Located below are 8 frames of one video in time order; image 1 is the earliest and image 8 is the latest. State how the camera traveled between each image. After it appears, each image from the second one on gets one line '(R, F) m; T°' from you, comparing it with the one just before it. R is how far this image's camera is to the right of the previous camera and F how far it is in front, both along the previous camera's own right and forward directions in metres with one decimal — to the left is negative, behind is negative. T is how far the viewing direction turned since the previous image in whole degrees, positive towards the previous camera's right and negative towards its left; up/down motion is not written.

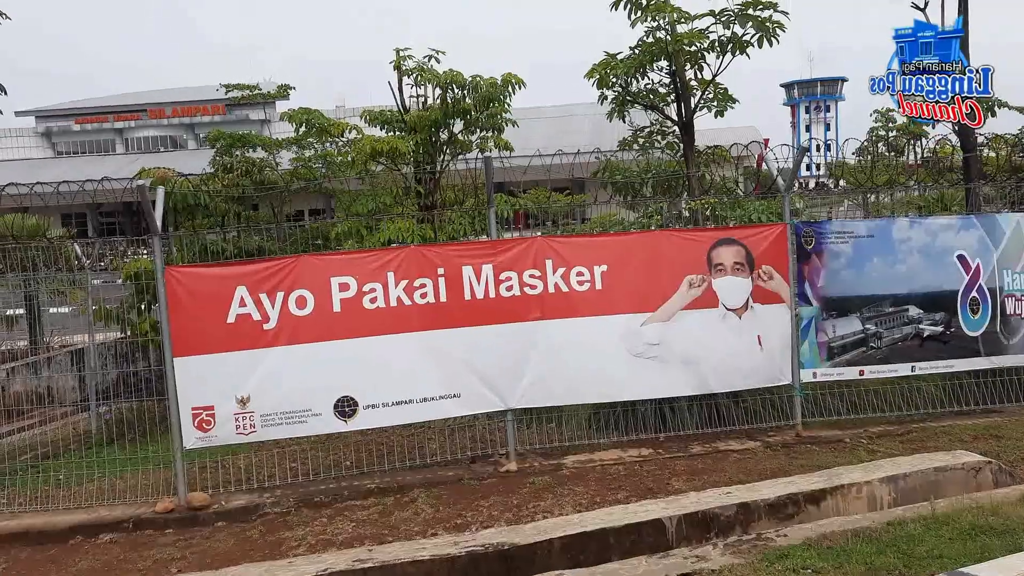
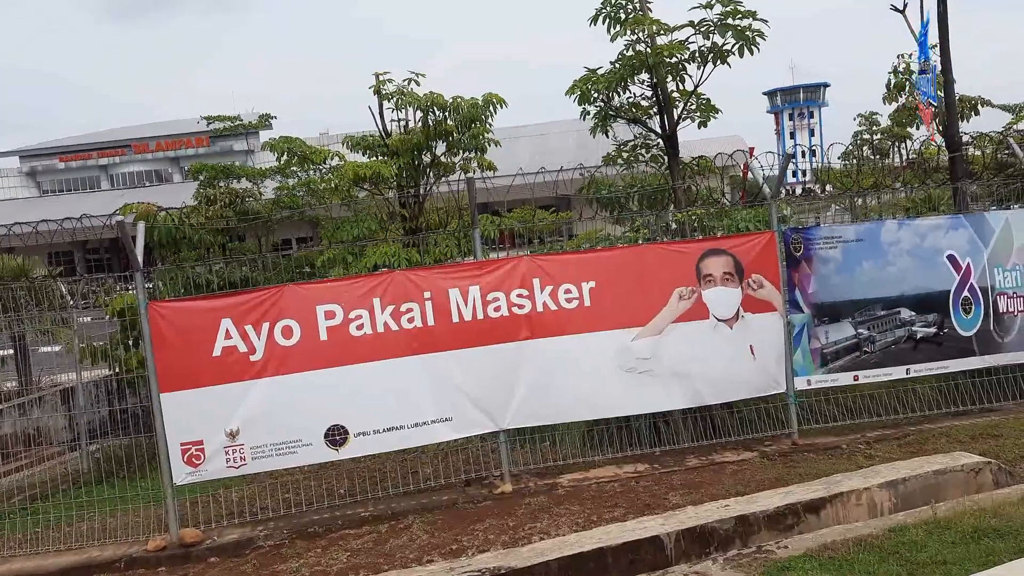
(0.0, +0.1) m; +1°
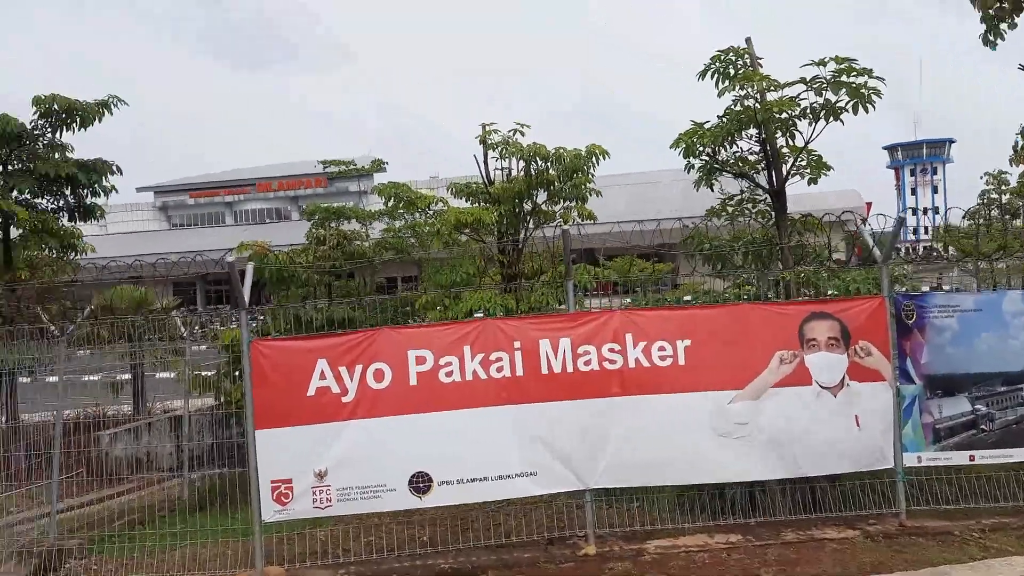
(+0.1, +0.1) m; -7°
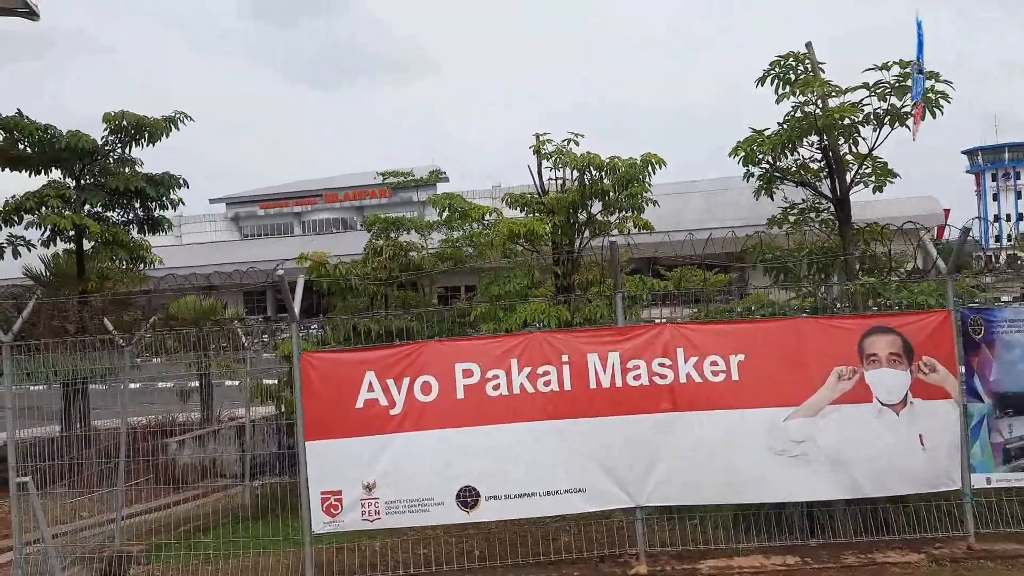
(+0.1, +0.1) m; -4°
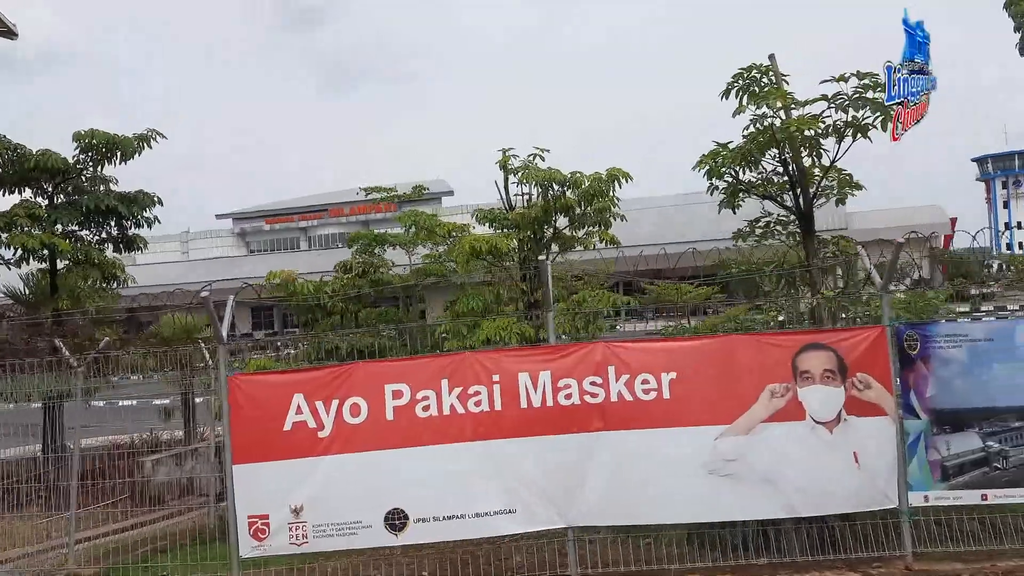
(+0.5, 0.0) m; -1°
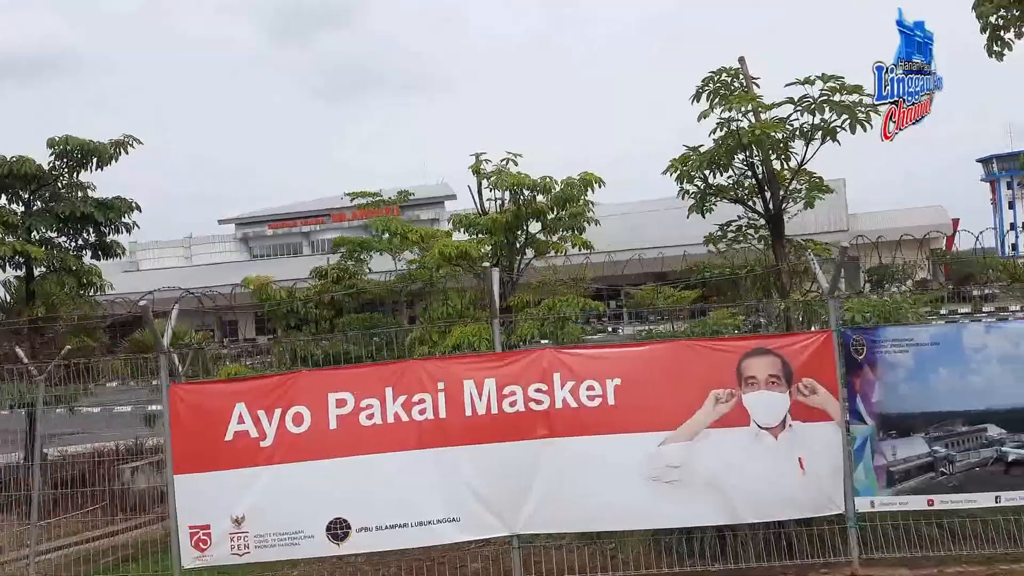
(+0.4, 0.0) m; 0°
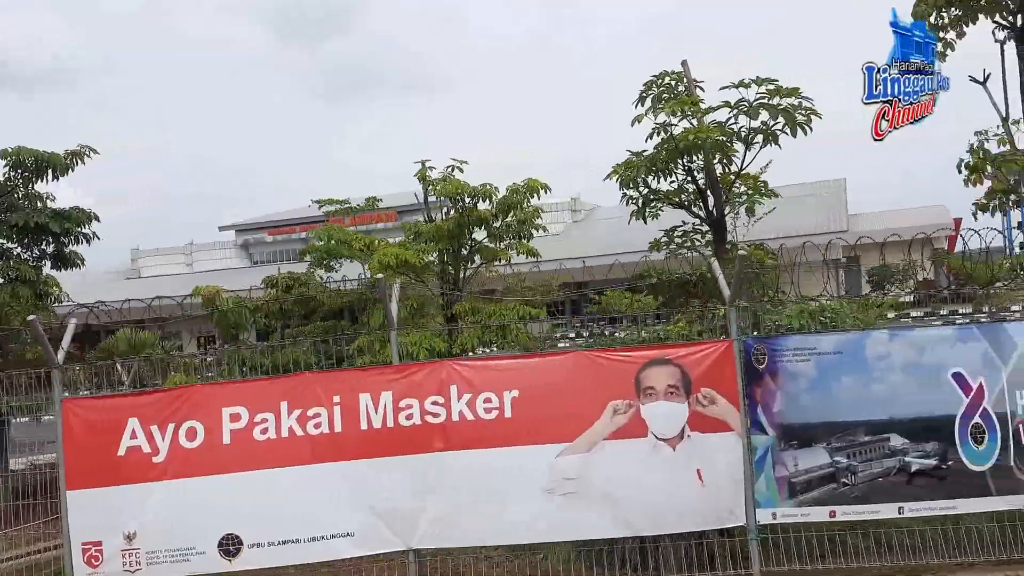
(+0.6, +0.1) m; 0°
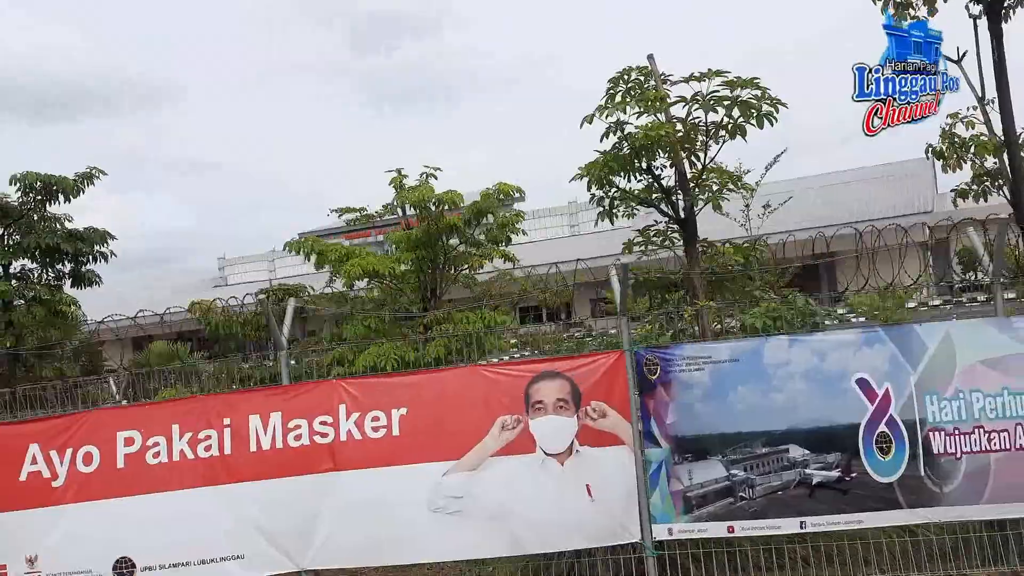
(+1.1, +0.2) m; -5°
